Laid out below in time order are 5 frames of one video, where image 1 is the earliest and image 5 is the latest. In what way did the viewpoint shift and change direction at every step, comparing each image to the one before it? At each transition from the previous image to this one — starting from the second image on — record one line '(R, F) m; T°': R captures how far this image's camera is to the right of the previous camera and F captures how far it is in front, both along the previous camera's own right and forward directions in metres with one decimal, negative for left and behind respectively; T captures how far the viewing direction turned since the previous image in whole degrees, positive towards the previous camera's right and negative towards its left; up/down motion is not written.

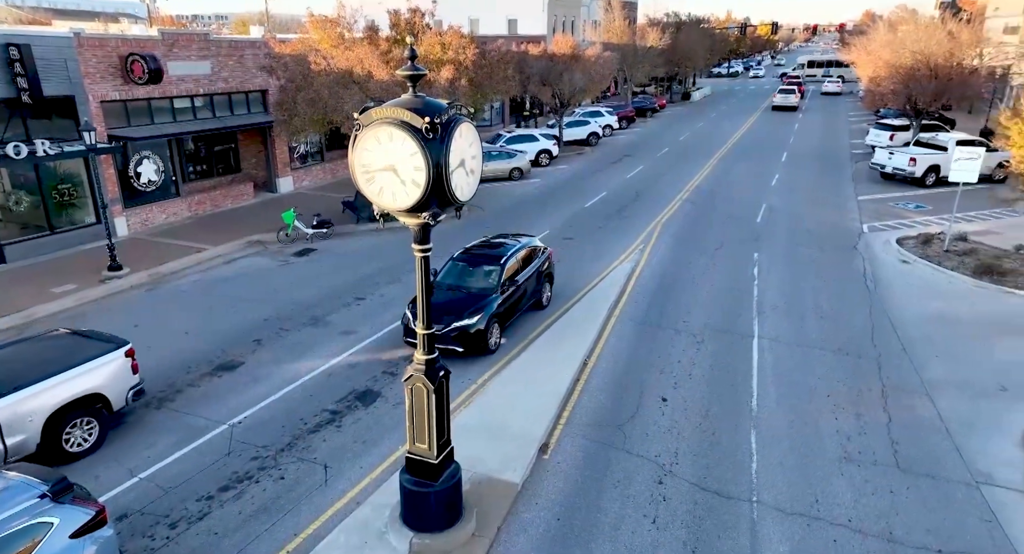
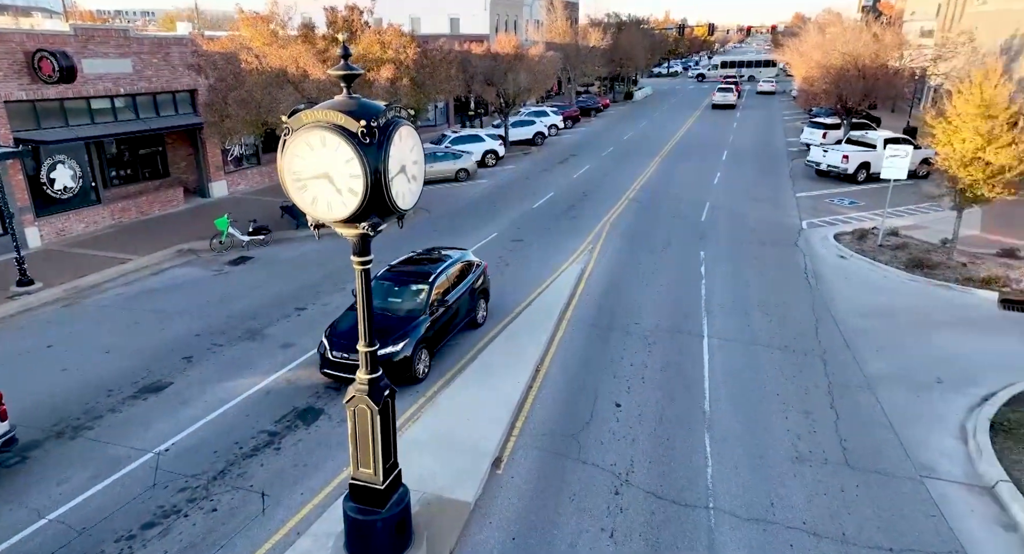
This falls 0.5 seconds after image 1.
(0.0, +0.3) m; +5°
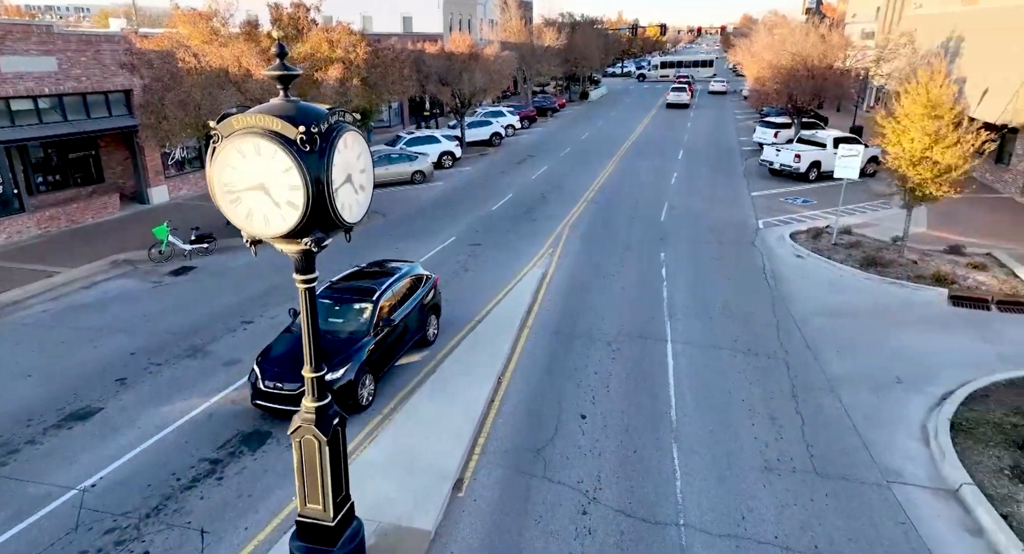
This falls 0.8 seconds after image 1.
(0.0, +0.4) m; +4°
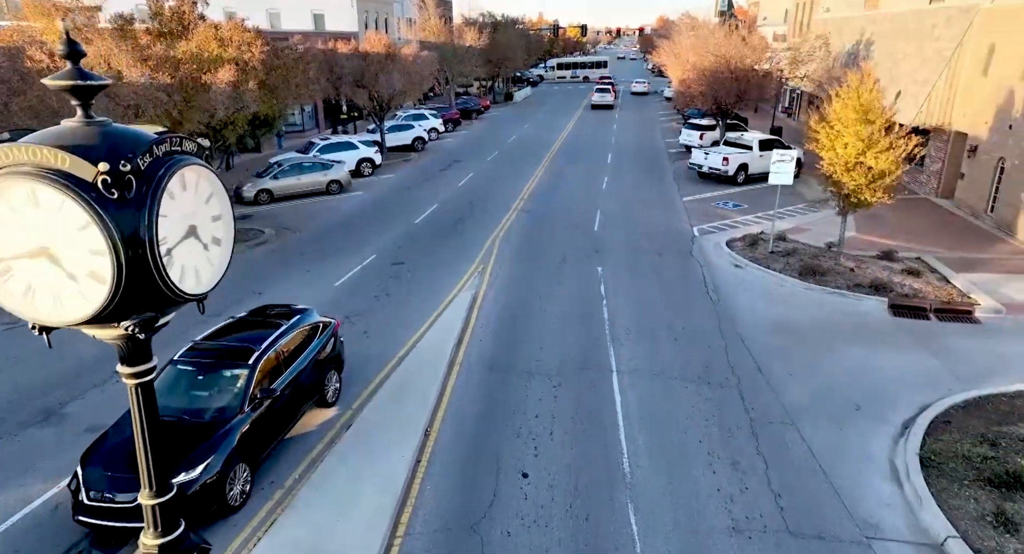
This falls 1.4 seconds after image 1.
(+0.1, +1.3) m; +6°
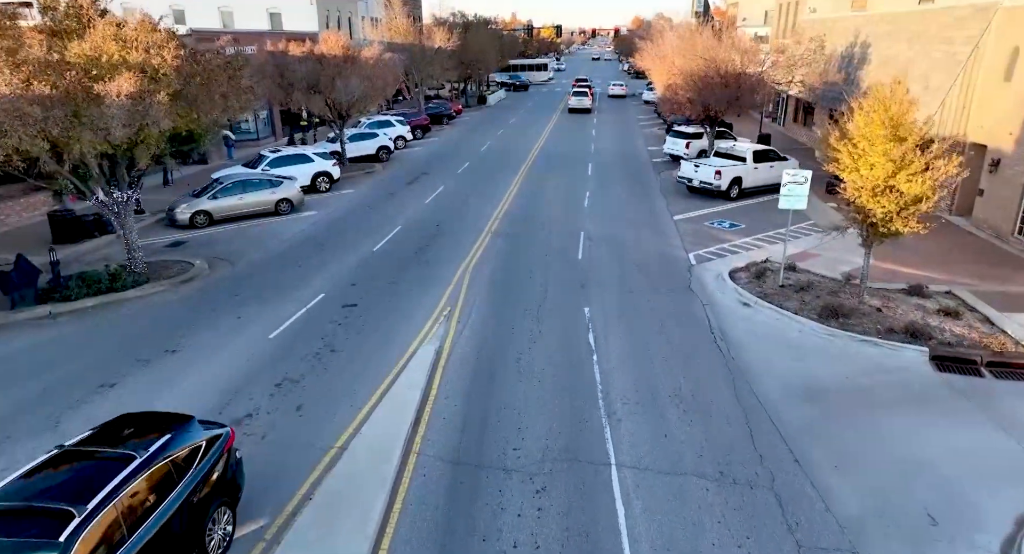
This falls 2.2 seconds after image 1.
(+0.1, +2.3) m; +2°
